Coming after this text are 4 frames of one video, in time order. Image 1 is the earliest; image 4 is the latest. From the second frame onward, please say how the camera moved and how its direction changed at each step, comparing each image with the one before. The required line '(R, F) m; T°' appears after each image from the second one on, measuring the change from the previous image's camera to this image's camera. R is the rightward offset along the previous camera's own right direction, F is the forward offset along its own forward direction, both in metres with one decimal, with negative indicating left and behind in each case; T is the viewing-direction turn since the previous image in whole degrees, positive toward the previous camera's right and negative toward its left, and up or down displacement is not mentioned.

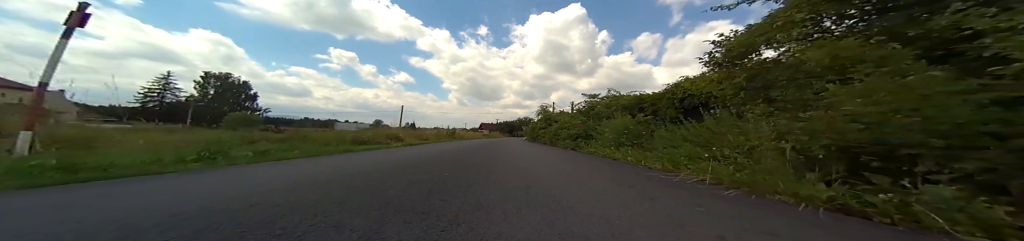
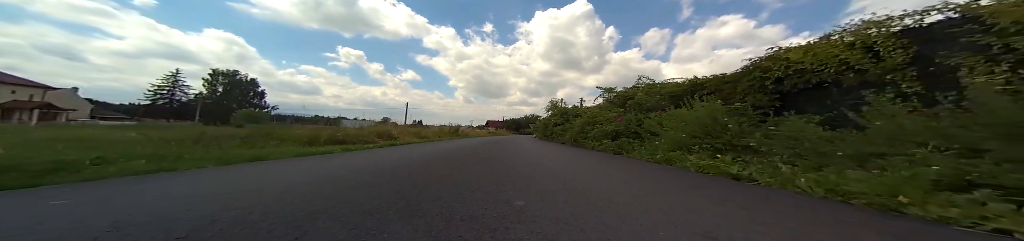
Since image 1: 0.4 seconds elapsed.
(-0.1, +0.7) m; -1°
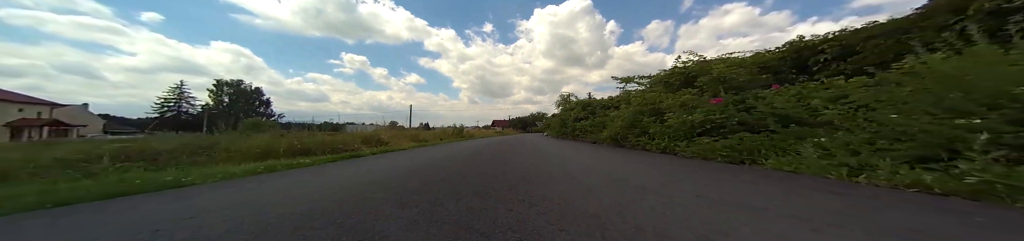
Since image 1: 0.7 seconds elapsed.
(-0.1, +0.7) m; -1°
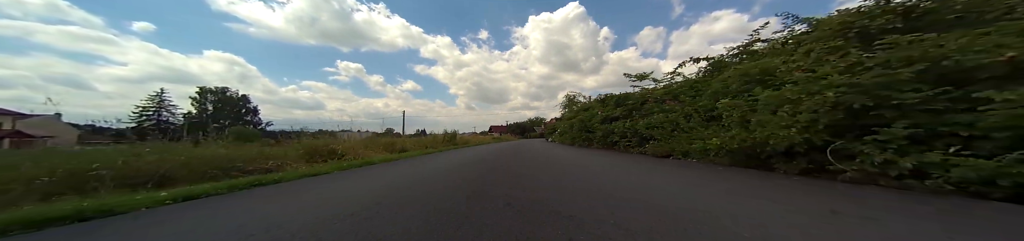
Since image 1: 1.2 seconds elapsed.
(-0.1, +0.9) m; +1°
